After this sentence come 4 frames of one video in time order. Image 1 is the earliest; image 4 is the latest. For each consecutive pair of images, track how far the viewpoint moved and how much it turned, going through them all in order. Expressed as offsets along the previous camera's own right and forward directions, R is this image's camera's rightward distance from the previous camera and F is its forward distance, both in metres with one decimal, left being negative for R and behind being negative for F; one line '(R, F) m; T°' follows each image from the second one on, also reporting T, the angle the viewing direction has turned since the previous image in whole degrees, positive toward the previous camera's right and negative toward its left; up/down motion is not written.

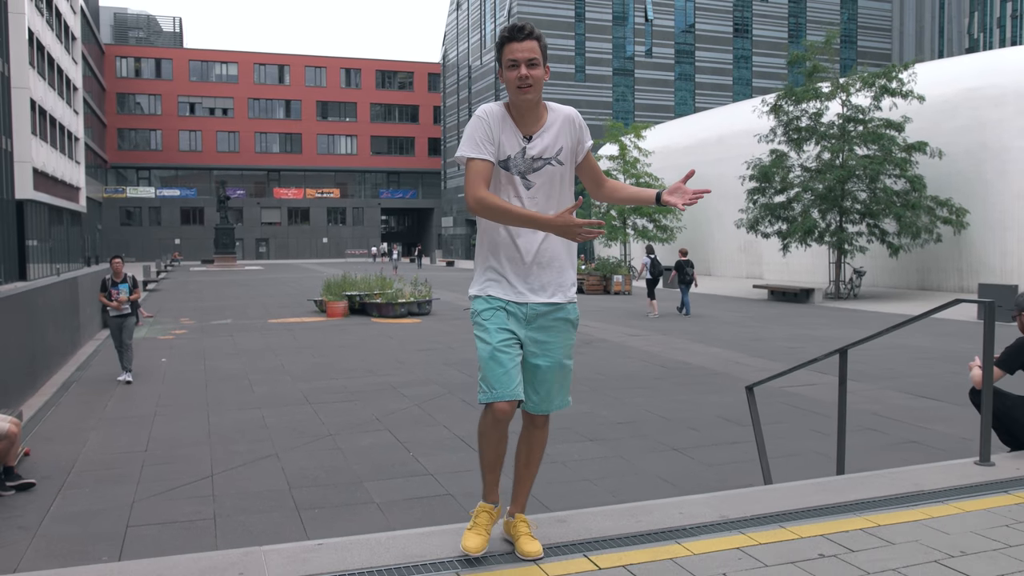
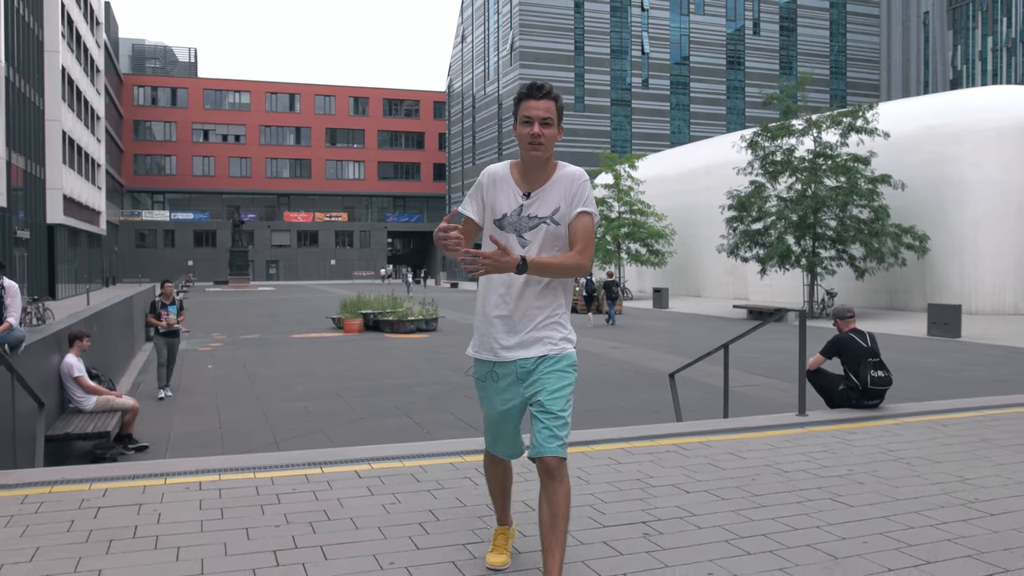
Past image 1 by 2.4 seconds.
(+0.1, -2.2) m; 0°
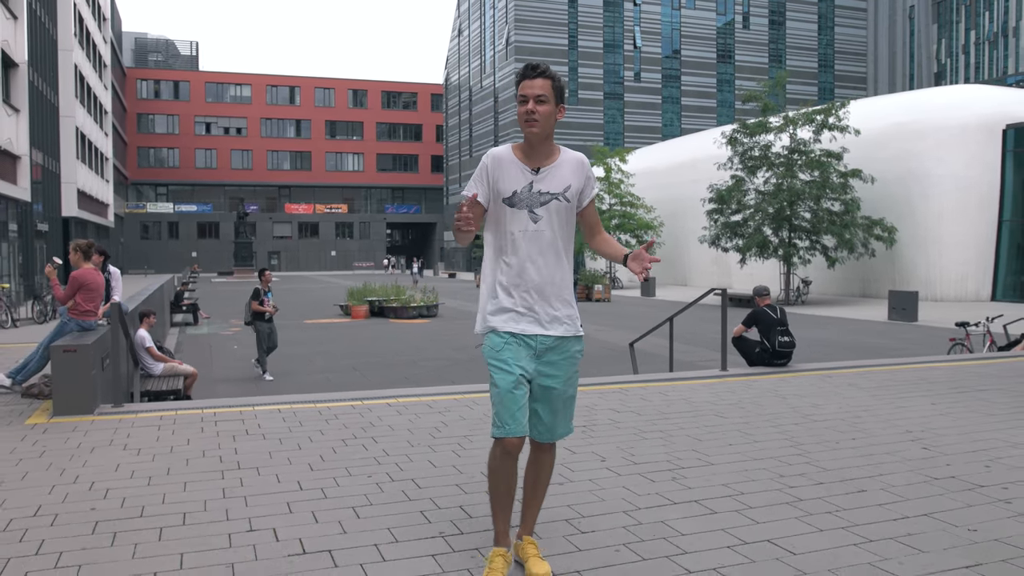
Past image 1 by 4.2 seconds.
(+0.1, -1.9) m; 0°
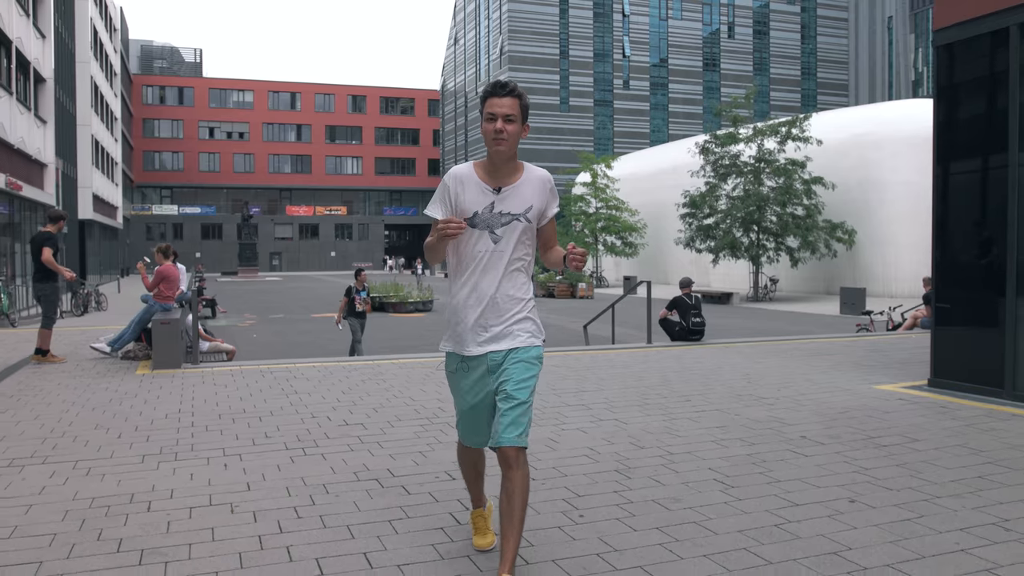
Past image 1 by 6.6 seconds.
(+0.3, -2.4) m; 0°
